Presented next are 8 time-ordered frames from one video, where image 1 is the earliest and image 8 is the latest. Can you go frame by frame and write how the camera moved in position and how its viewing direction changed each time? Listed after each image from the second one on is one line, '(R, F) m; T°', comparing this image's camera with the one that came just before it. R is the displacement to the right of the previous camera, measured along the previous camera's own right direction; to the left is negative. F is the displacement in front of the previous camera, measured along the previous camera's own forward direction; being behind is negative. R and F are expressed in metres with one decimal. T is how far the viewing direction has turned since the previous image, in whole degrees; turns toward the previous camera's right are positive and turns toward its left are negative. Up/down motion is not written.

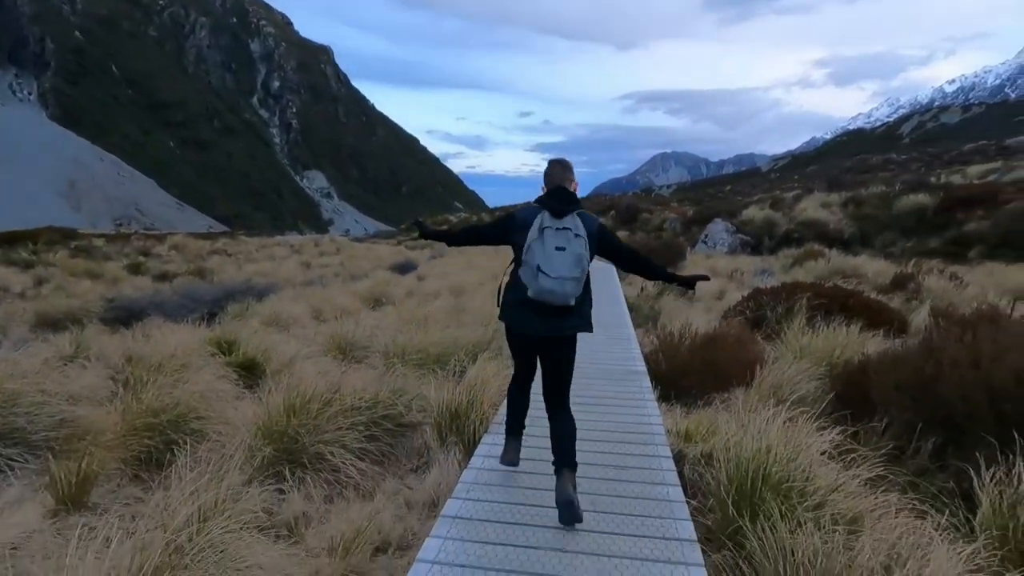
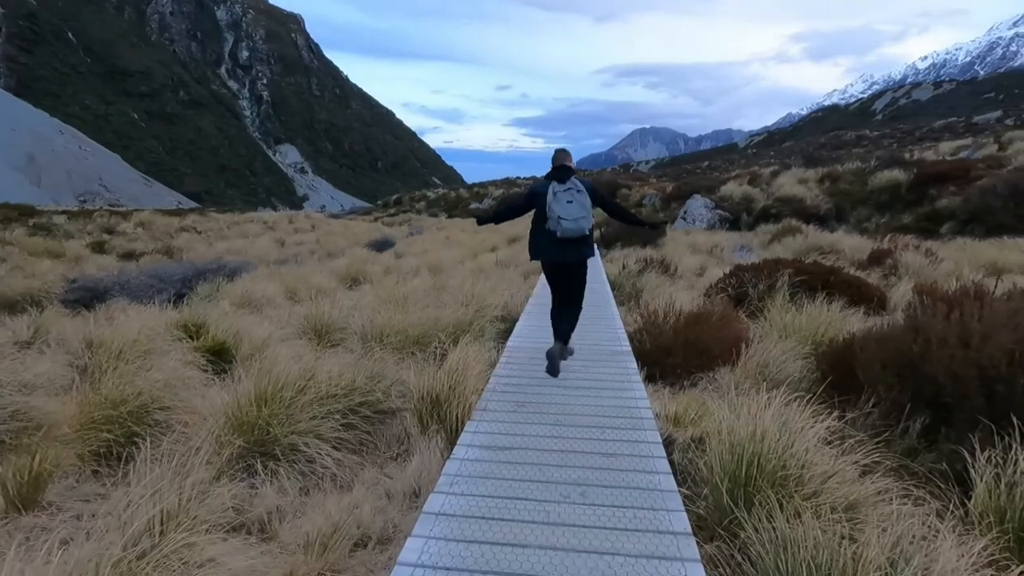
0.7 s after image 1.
(0.0, +0.2) m; +2°
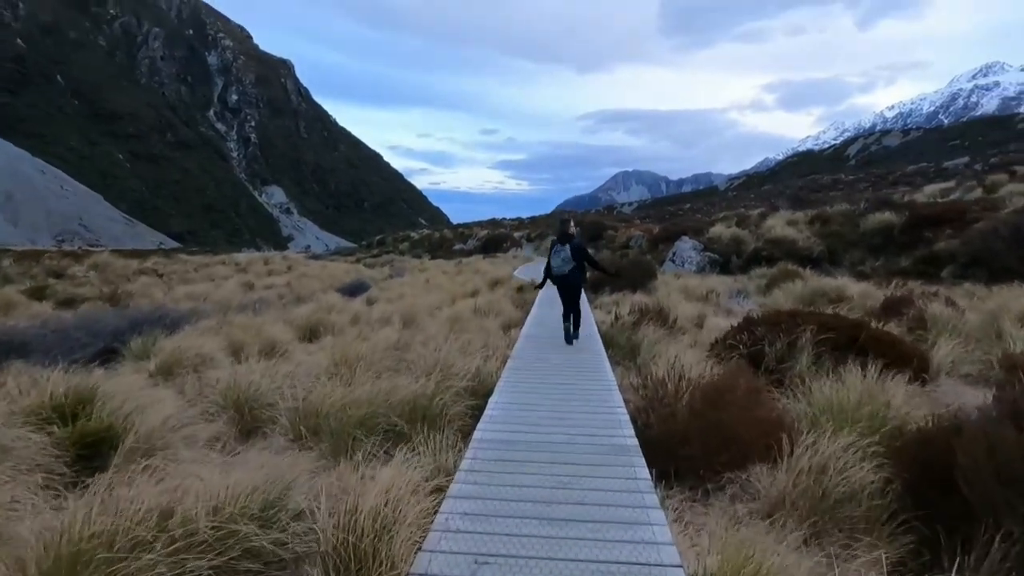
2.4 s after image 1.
(+0.1, +1.3) m; +2°
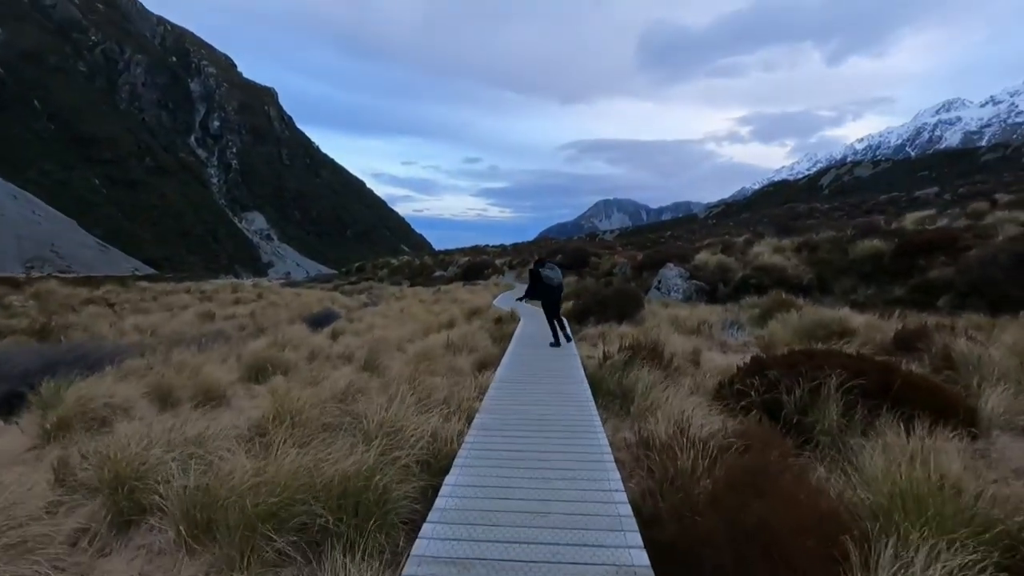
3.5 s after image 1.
(+0.1, +1.2) m; +2°
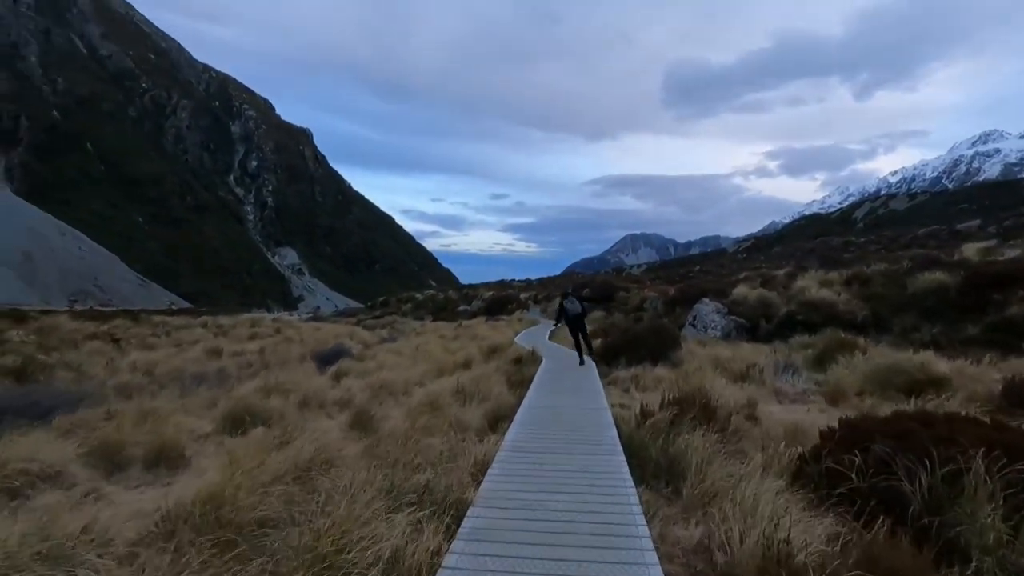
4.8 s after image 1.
(+0.1, +1.5) m; -3°
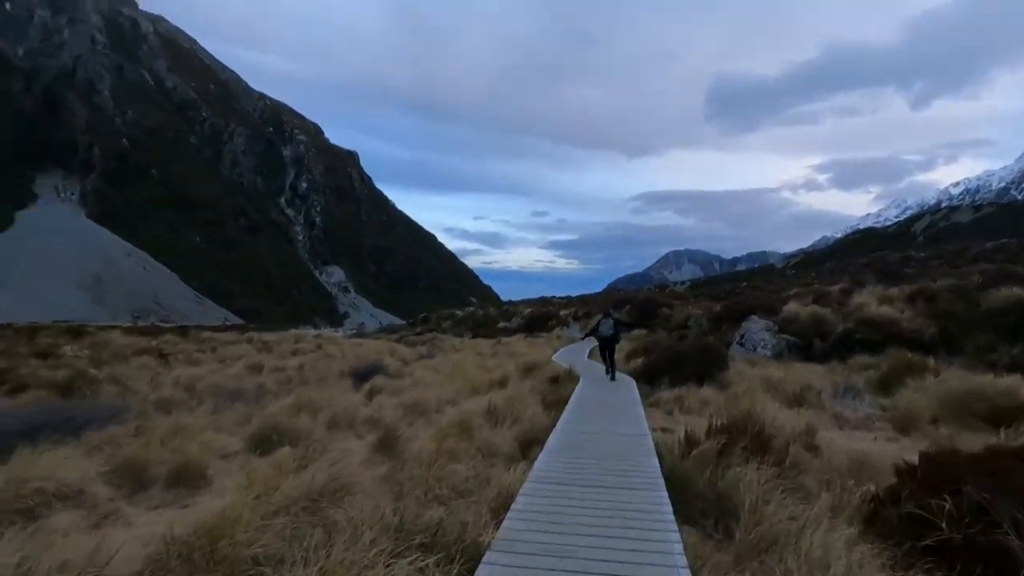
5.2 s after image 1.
(+0.1, +0.4) m; -4°
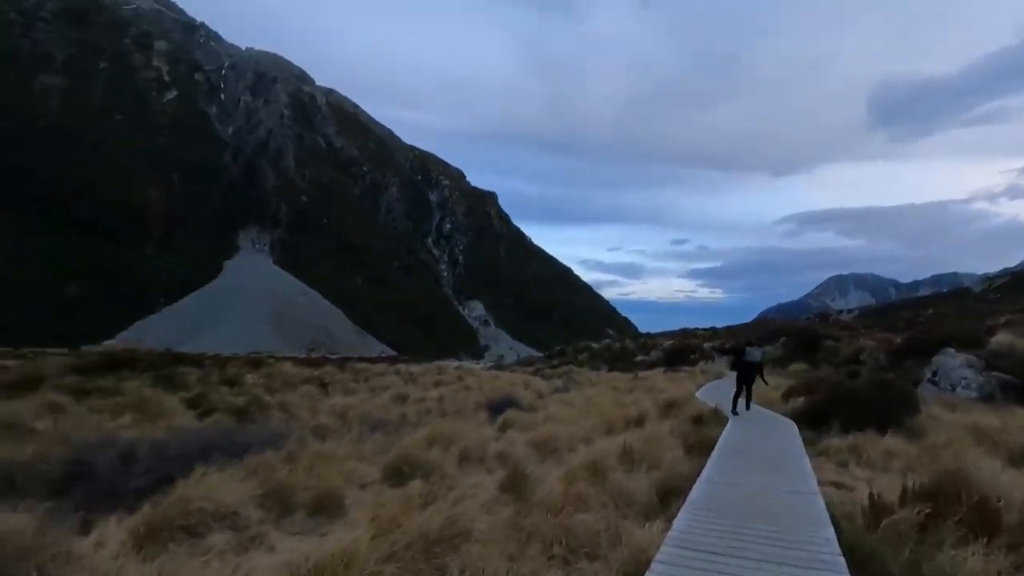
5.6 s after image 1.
(+0.1, +0.4) m; -14°
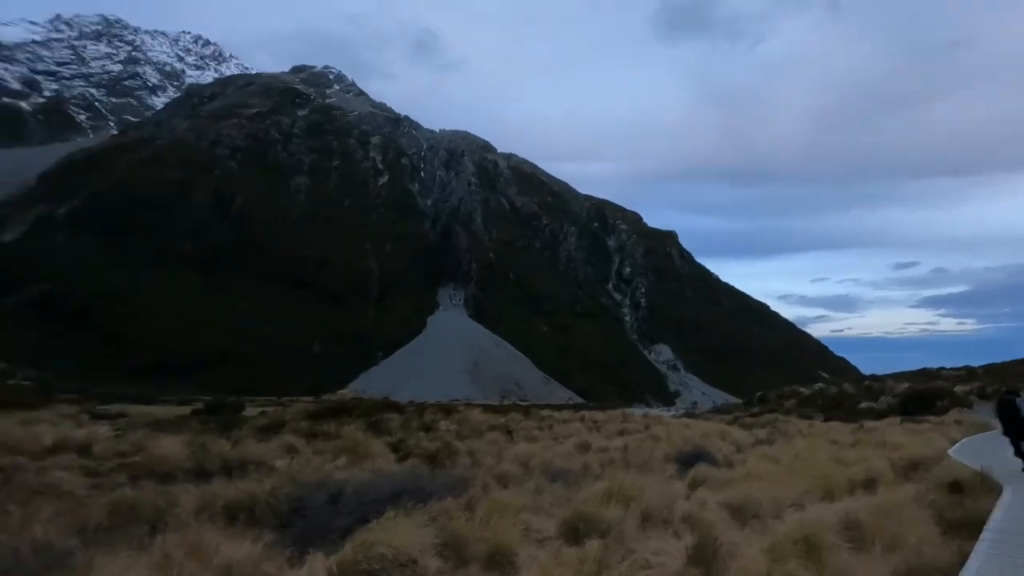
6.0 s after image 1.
(+0.2, +0.4) m; -19°
